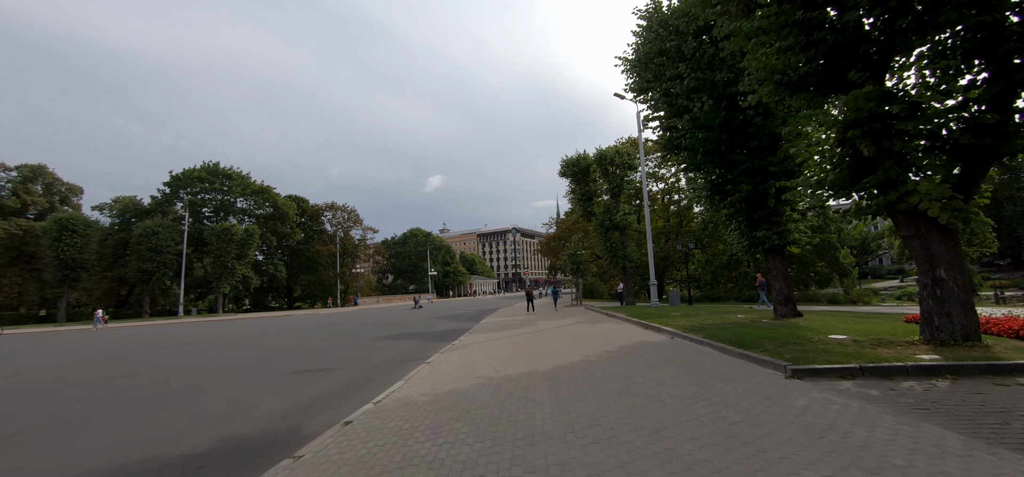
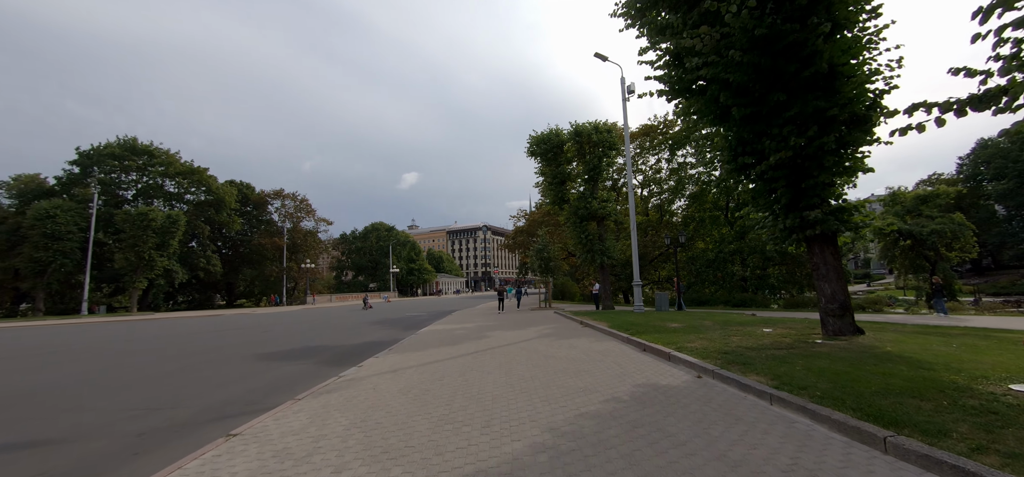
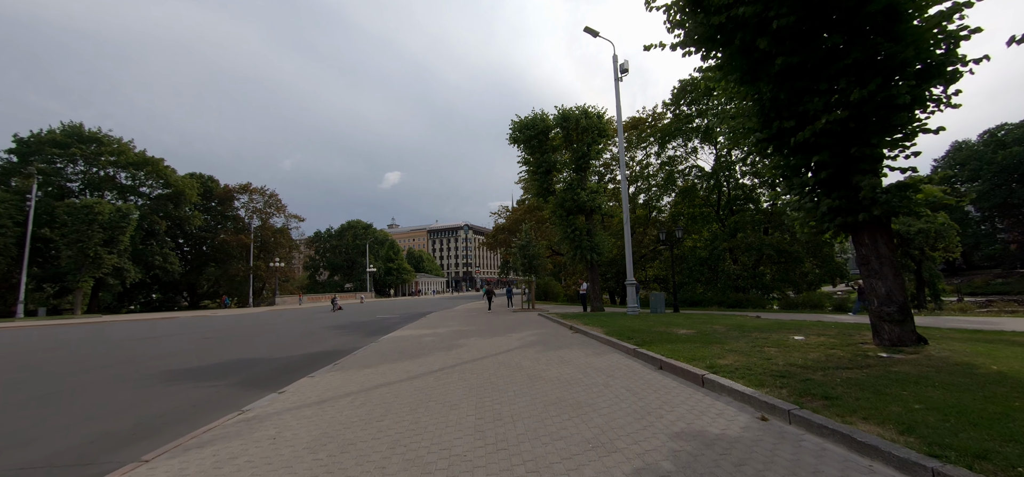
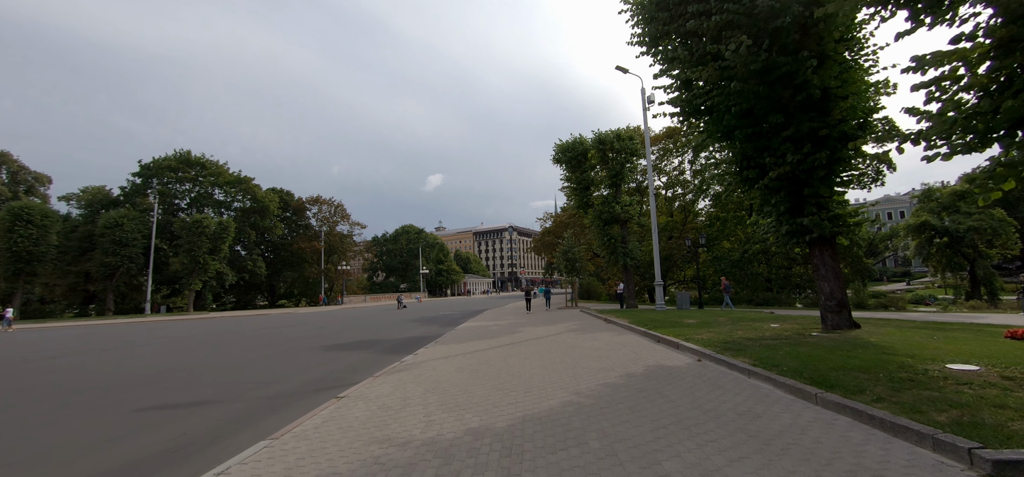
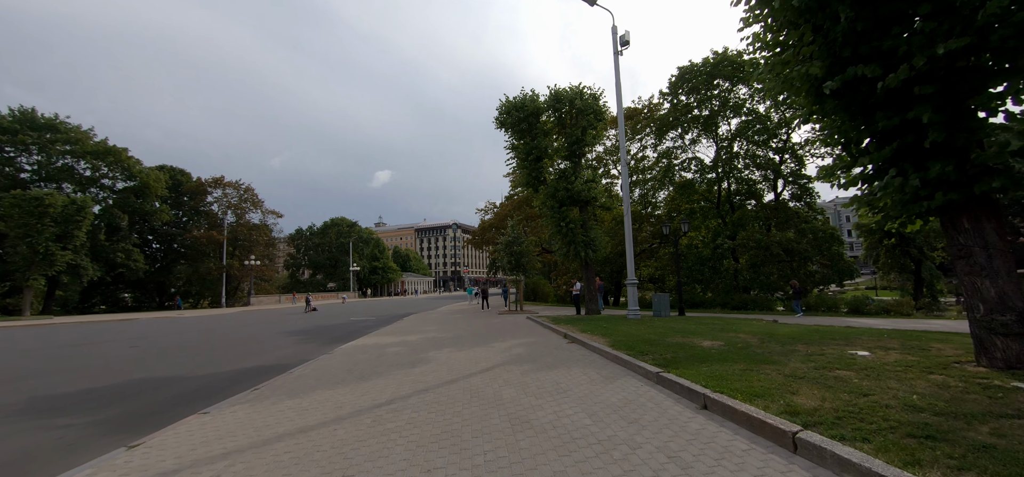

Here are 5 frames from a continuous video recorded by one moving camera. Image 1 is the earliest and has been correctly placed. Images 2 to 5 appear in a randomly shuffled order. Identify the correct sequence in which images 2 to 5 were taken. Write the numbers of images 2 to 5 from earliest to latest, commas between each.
4, 2, 3, 5
